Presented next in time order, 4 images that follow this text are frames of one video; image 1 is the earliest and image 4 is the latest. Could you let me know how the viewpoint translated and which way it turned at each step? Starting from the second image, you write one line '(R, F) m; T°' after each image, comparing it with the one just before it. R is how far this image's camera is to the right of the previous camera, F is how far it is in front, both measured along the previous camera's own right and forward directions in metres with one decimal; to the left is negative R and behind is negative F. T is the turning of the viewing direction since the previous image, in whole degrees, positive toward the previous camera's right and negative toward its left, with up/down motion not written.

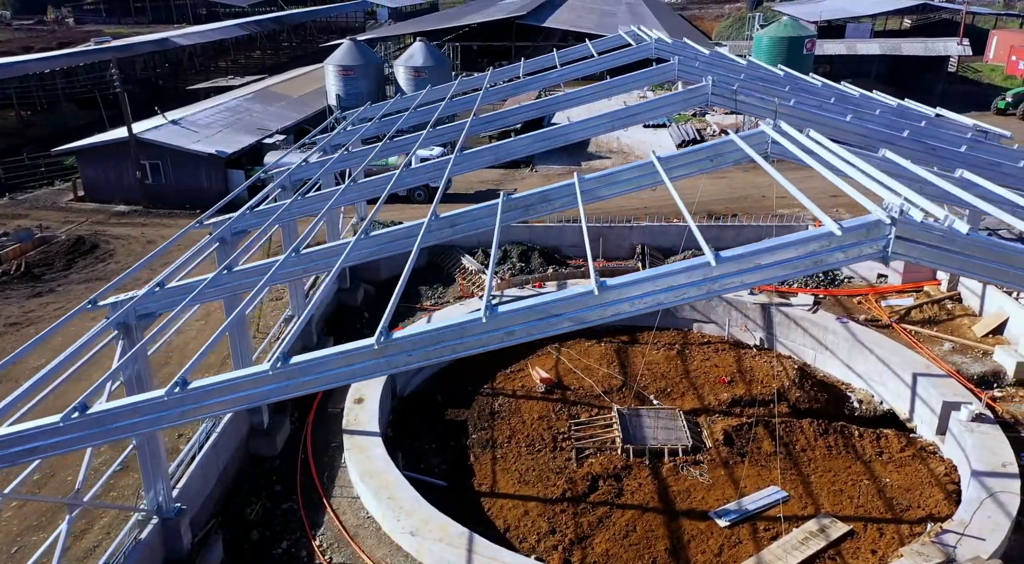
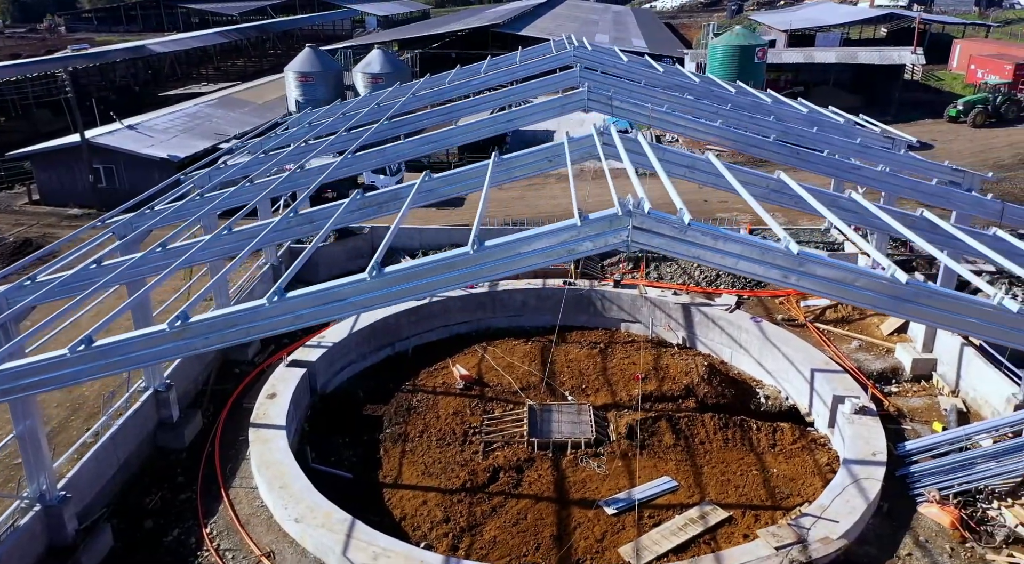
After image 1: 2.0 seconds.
(+1.2, -0.4) m; +1°
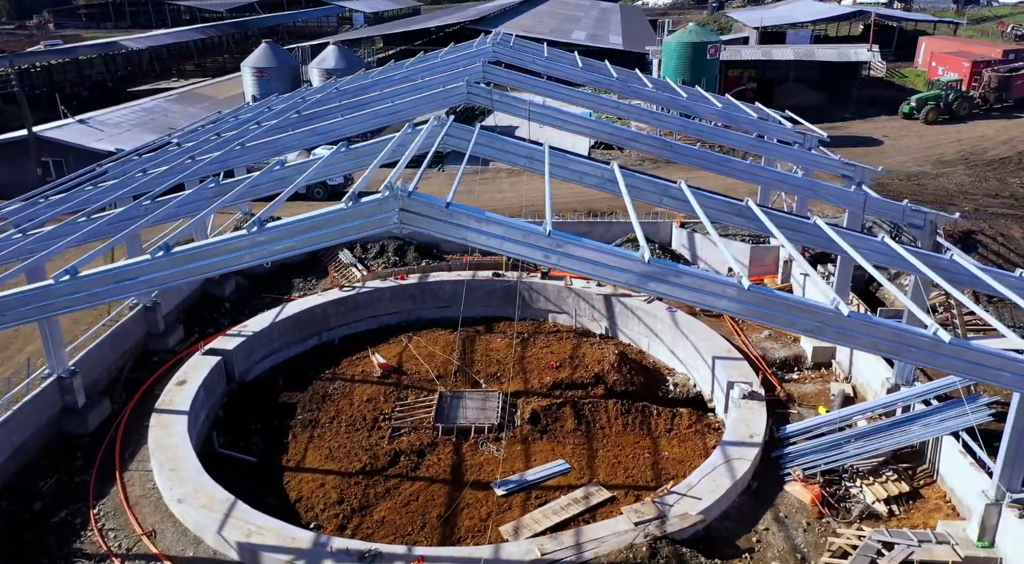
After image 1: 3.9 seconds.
(+1.3, -0.3) m; +1°
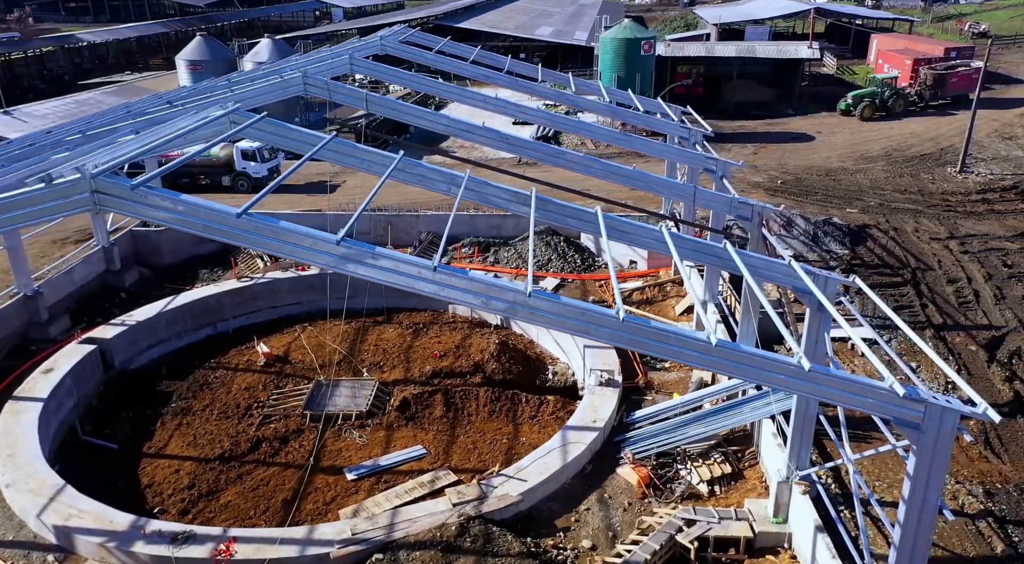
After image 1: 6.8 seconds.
(+1.8, -0.2) m; +1°
